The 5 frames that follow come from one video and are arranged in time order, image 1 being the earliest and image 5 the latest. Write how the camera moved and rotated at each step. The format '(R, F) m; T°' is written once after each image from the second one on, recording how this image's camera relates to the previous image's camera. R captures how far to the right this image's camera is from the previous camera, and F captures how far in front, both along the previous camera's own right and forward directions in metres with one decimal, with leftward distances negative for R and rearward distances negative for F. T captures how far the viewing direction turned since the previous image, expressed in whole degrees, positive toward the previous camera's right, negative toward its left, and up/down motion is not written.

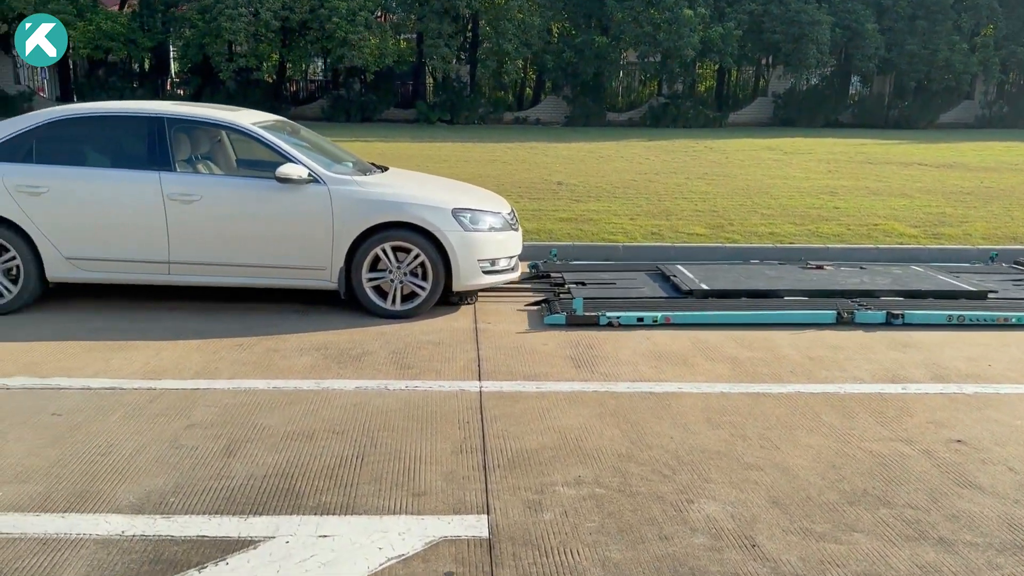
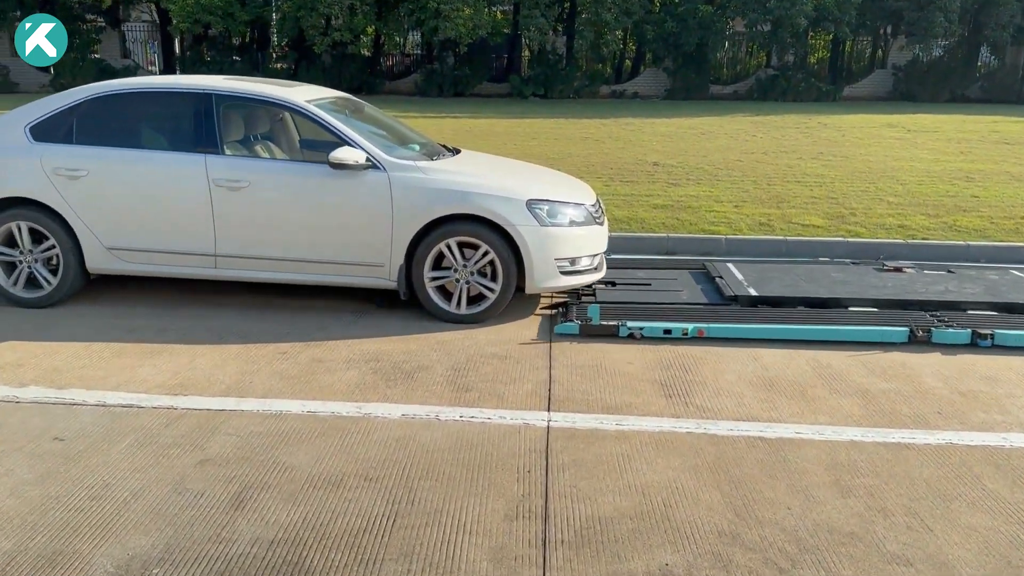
(+0.1, +0.9) m; -6°
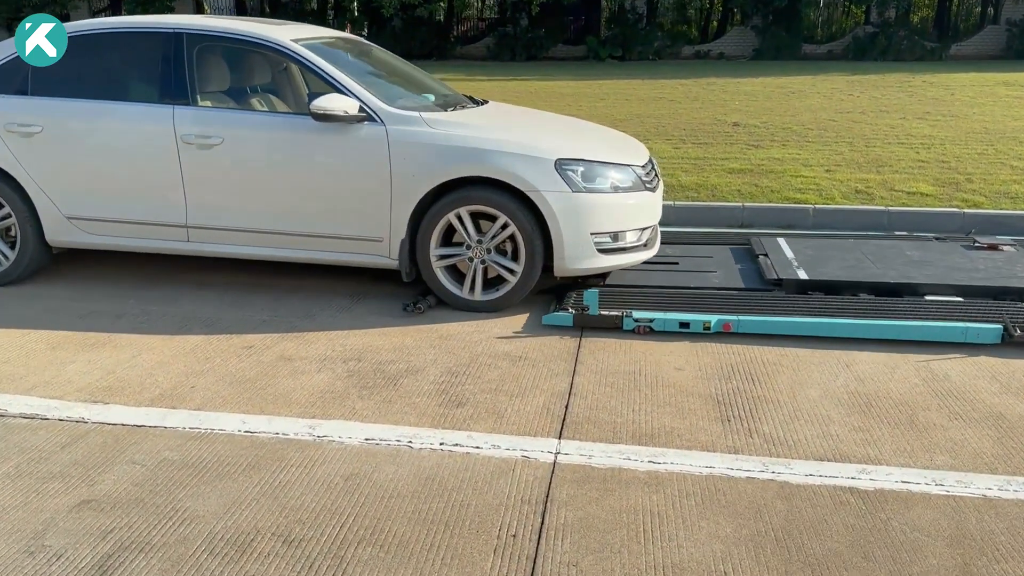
(+0.3, +1.2) m; -6°
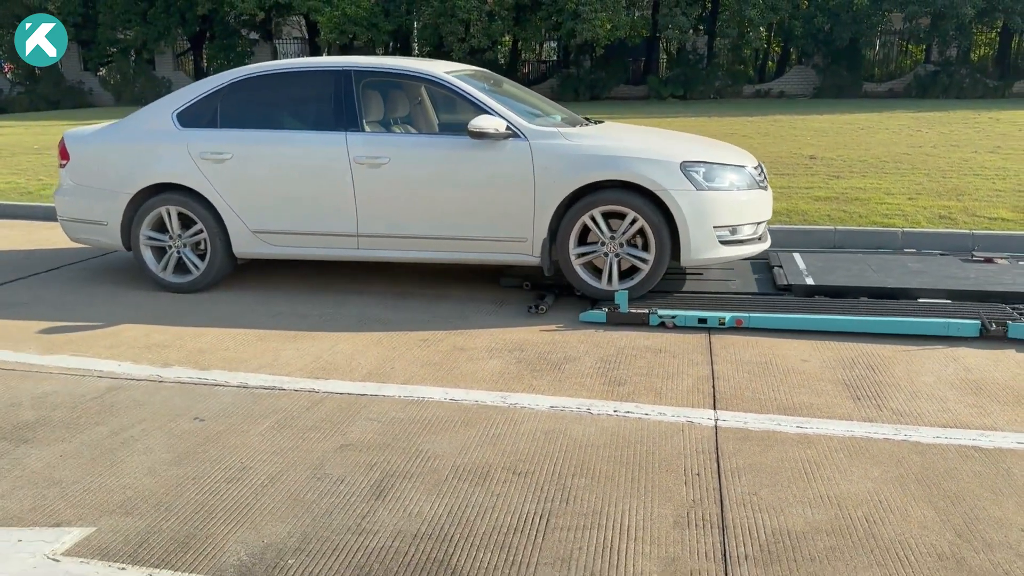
(-0.6, -0.7) m; -3°
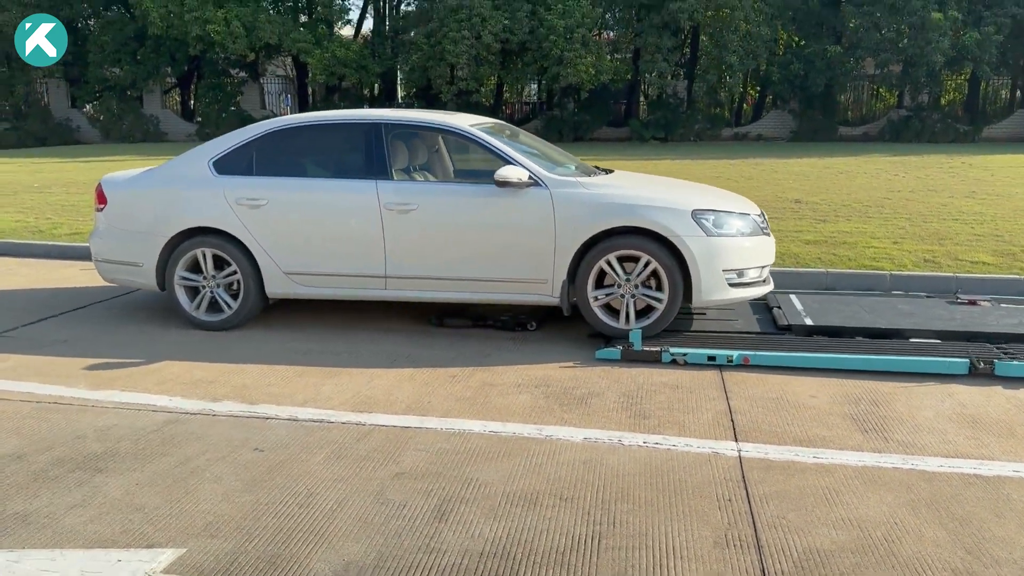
(-0.3, -0.3) m; +2°
